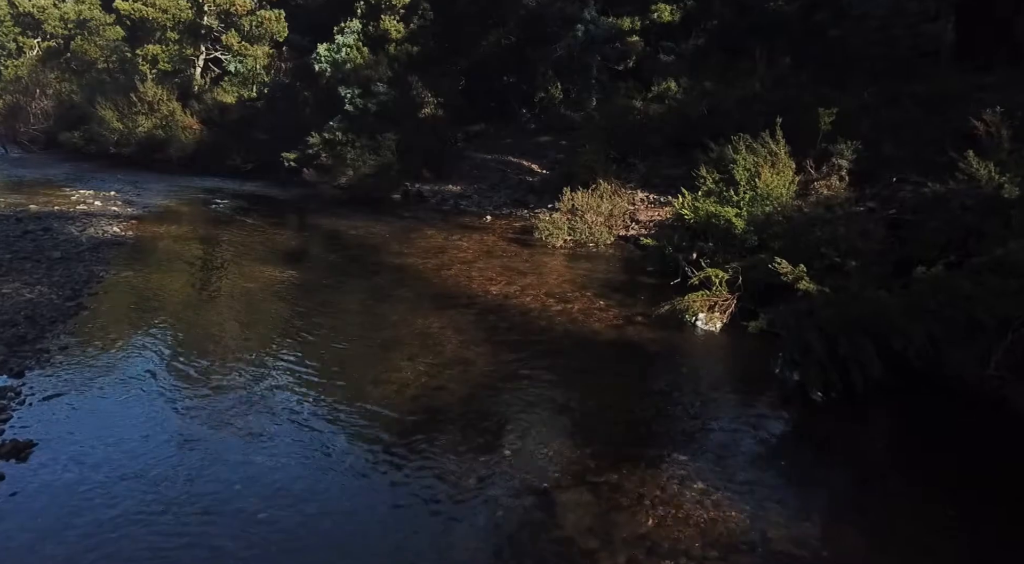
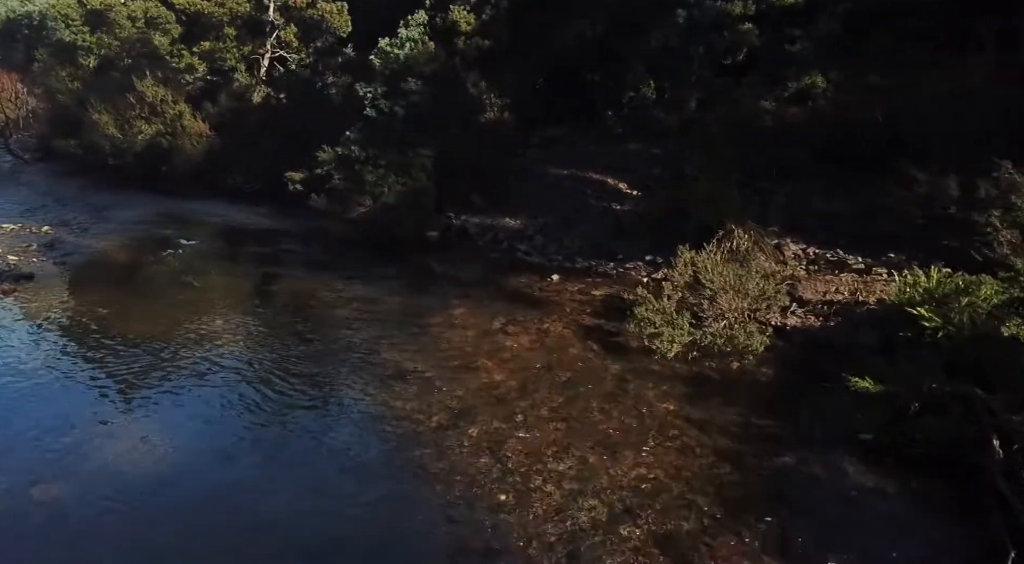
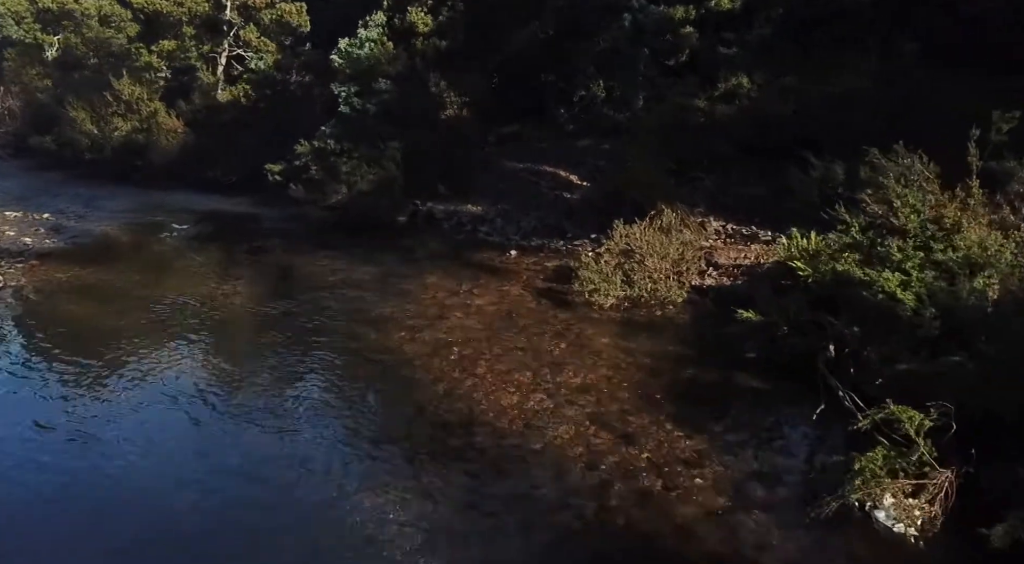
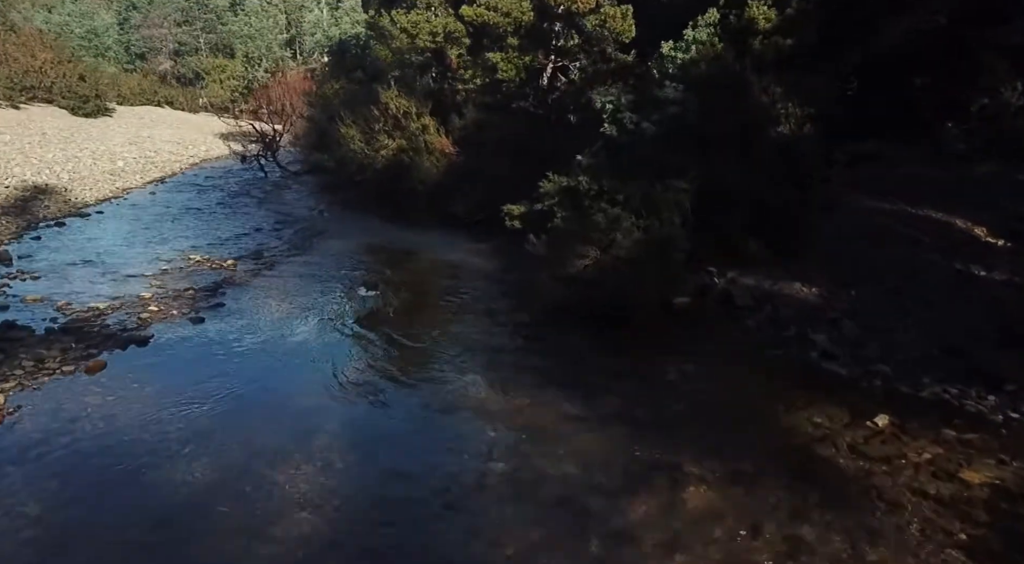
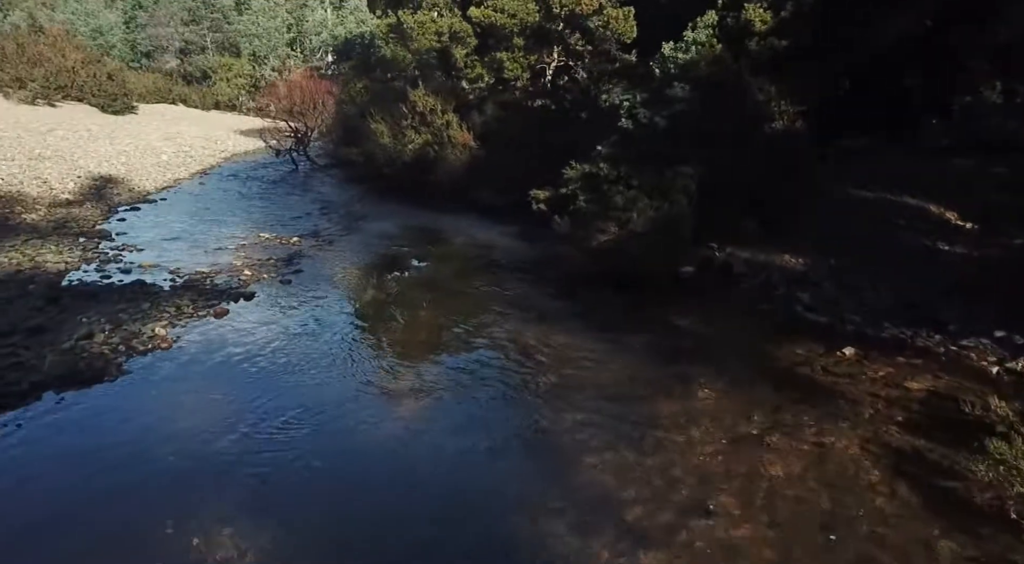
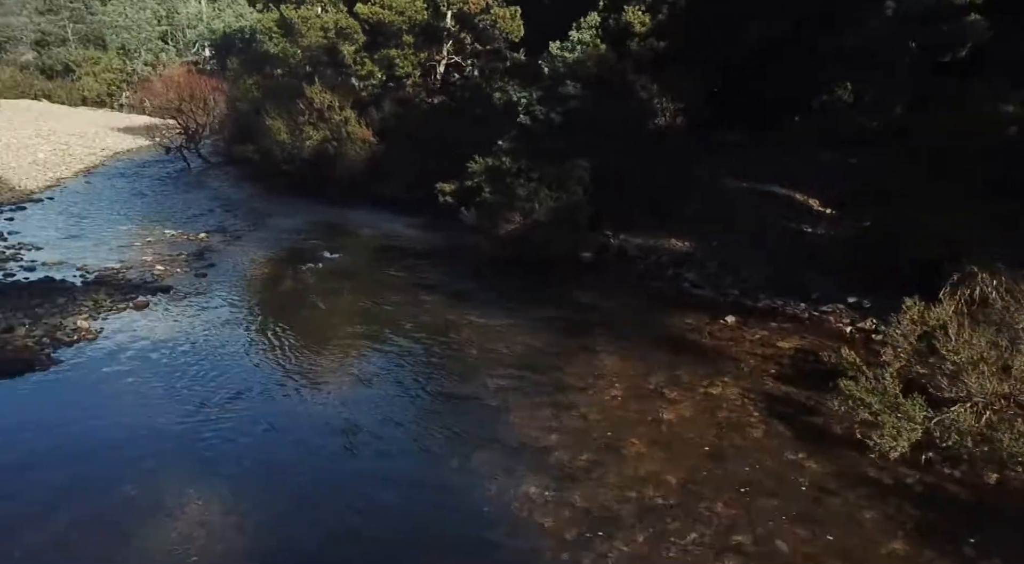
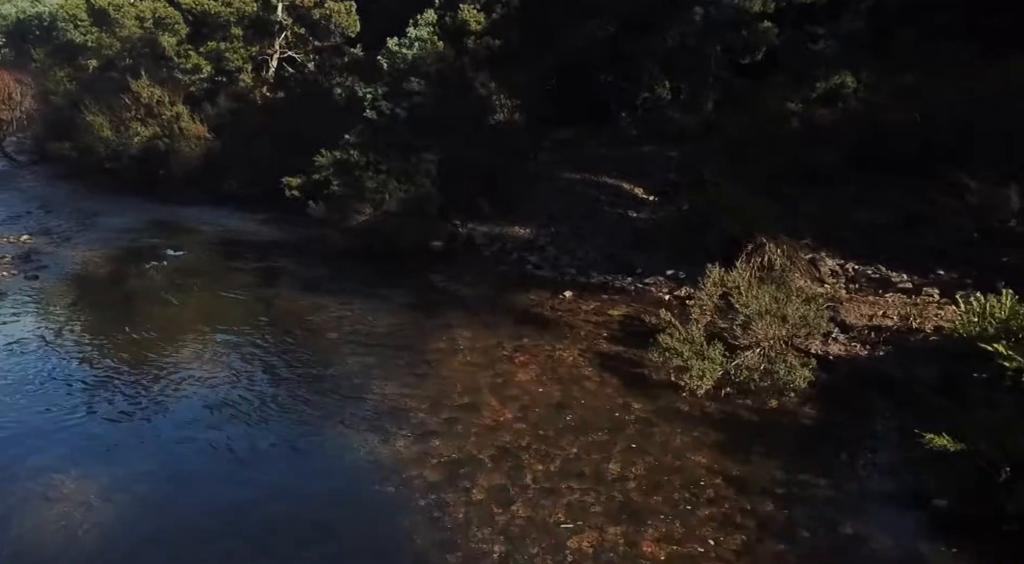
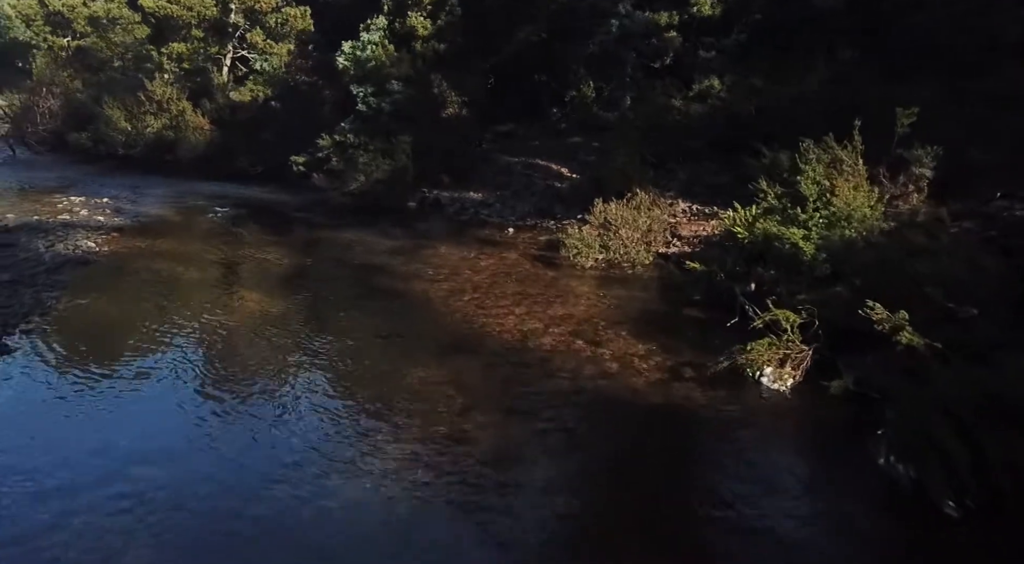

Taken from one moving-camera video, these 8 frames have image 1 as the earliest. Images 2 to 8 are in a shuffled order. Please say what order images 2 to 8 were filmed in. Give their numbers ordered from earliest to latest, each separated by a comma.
8, 3, 2, 7, 6, 5, 4
